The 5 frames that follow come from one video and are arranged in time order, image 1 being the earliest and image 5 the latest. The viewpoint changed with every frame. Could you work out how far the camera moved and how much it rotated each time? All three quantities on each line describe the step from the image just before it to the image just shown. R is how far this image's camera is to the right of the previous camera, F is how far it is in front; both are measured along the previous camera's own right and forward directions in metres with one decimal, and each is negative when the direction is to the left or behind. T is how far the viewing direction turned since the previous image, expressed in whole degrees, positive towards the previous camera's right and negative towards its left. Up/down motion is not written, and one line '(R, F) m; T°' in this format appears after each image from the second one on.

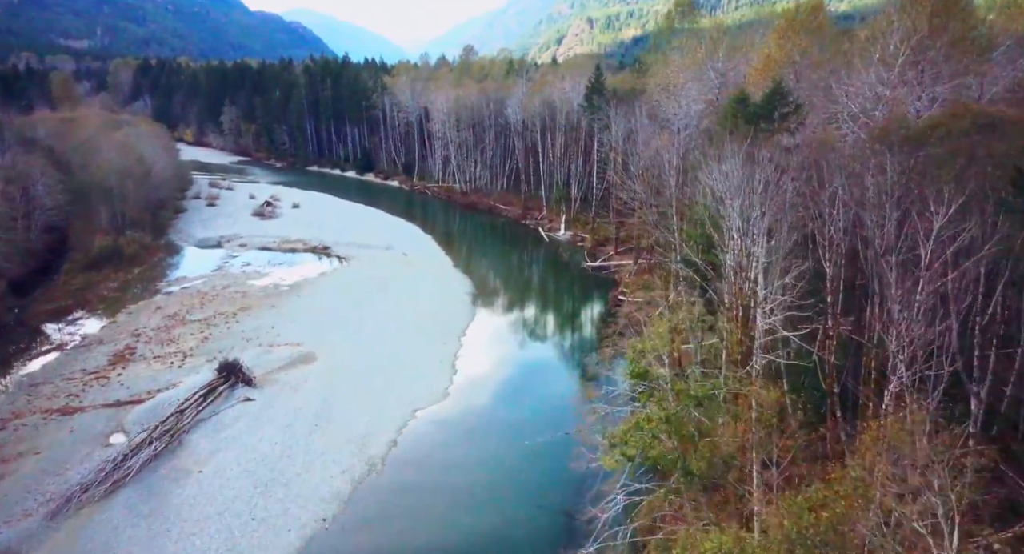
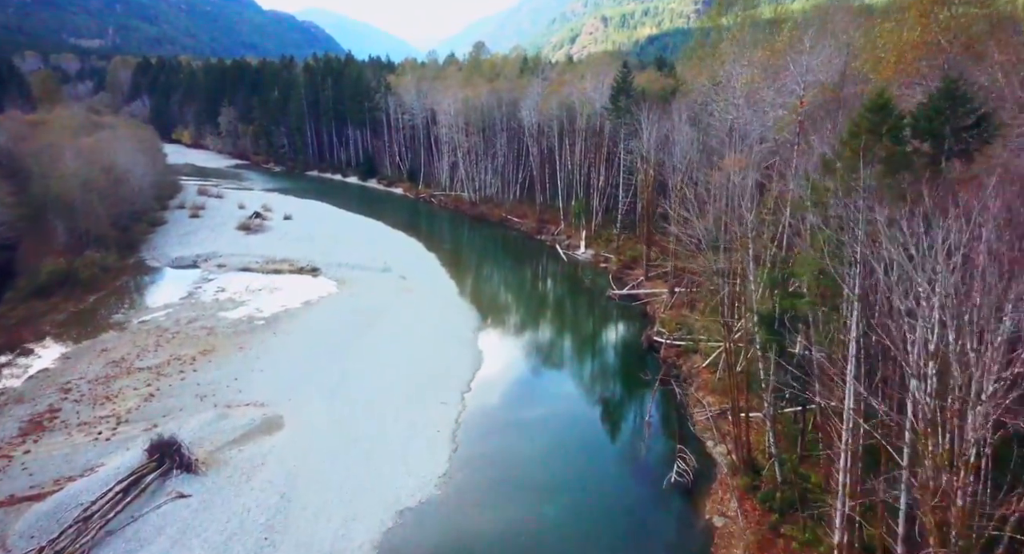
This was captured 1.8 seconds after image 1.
(-0.2, +4.8) m; -1°
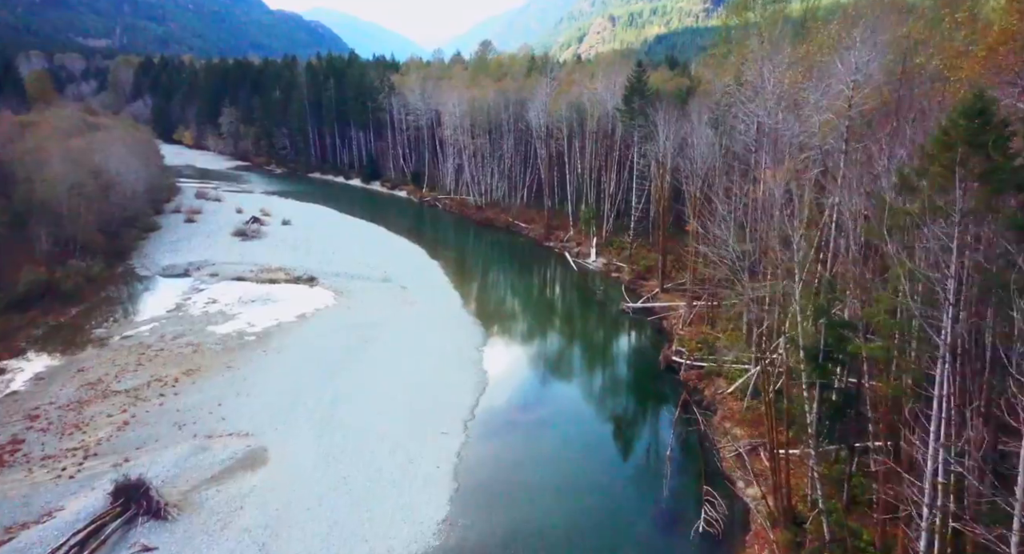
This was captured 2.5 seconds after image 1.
(-0.1, +1.8) m; -1°
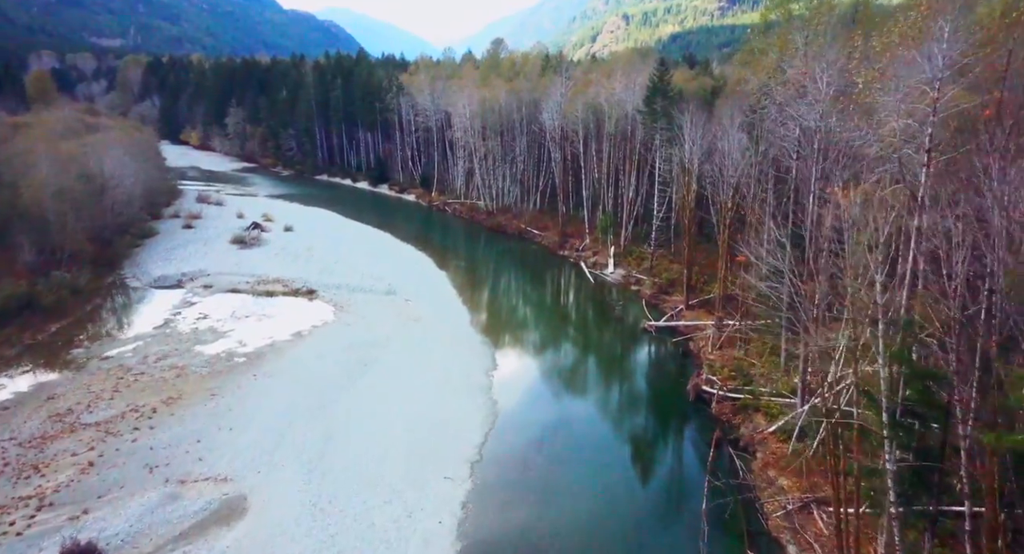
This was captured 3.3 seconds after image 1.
(-0.1, +2.2) m; -1°
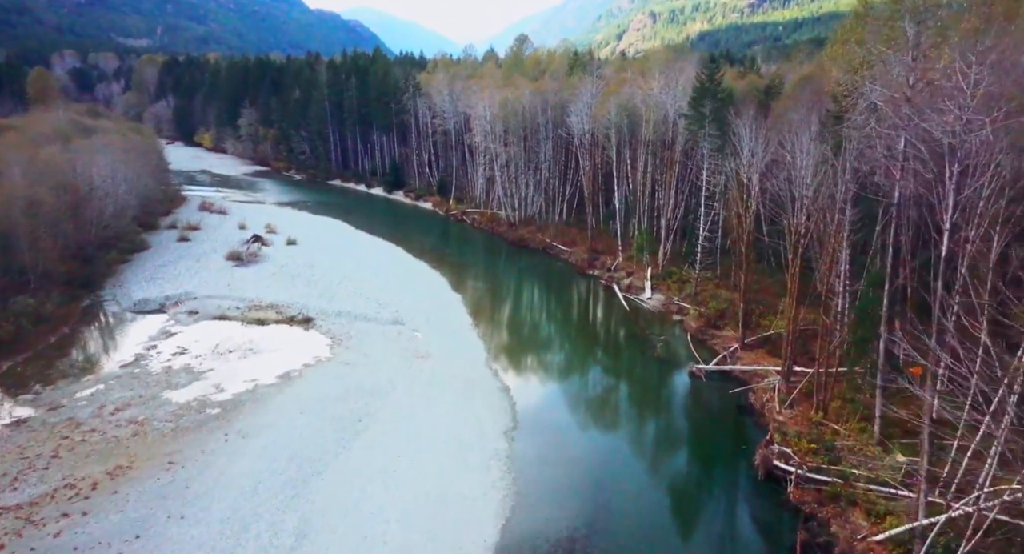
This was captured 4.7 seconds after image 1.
(-0.1, +4.0) m; -2°
